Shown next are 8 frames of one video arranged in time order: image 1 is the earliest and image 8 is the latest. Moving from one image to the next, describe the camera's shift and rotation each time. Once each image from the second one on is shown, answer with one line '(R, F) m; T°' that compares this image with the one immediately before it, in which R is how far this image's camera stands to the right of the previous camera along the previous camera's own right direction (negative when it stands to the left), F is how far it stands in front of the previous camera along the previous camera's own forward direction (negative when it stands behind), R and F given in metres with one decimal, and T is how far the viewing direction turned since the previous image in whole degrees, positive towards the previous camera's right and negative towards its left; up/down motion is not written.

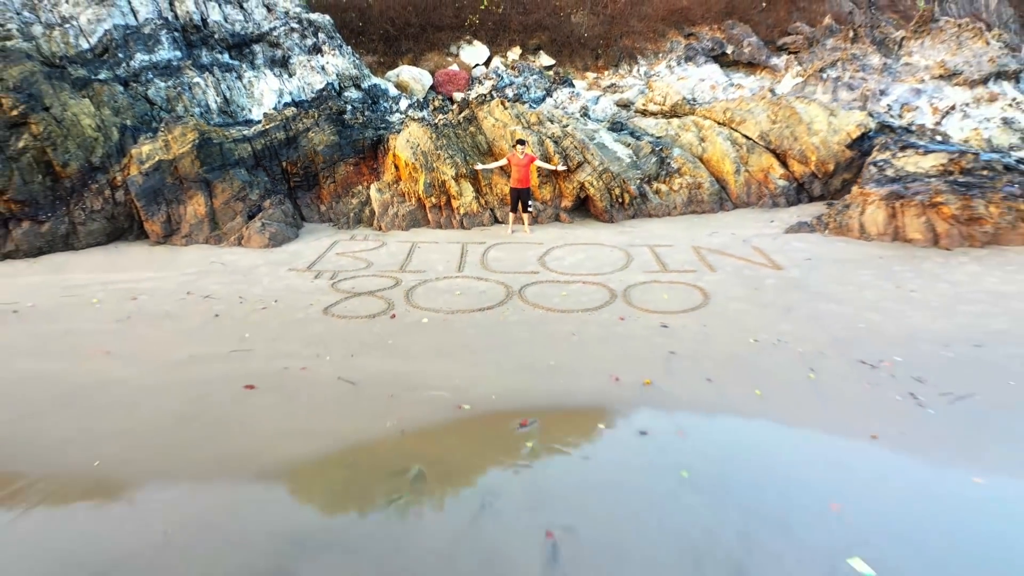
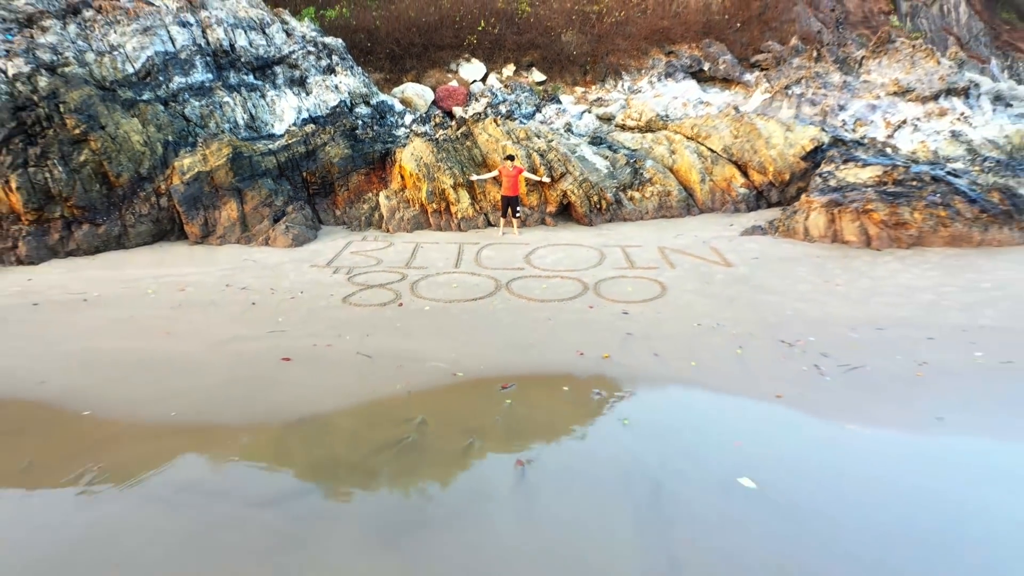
(+0.1, -0.7) m; 0°
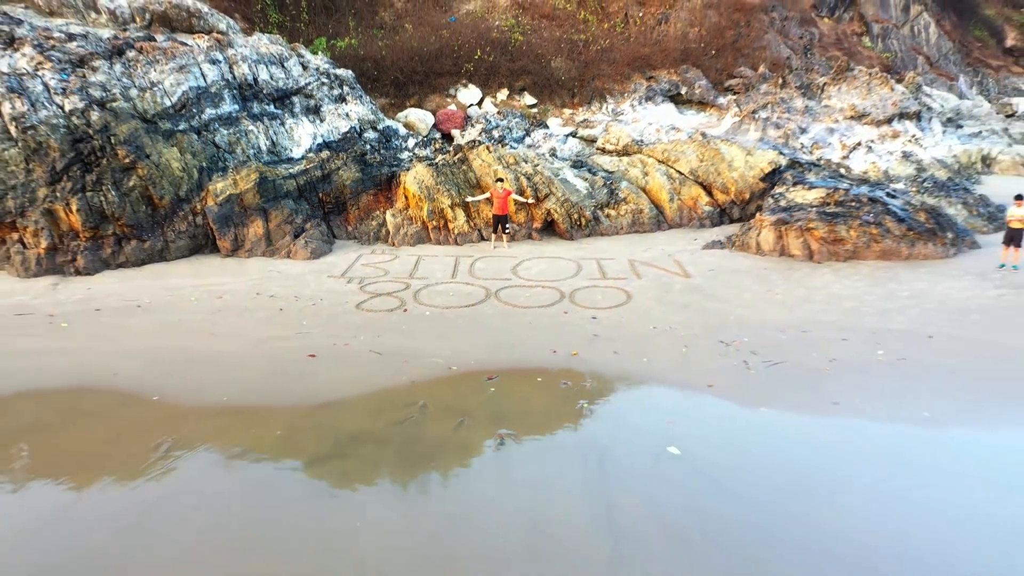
(+0.1, -0.8) m; 0°
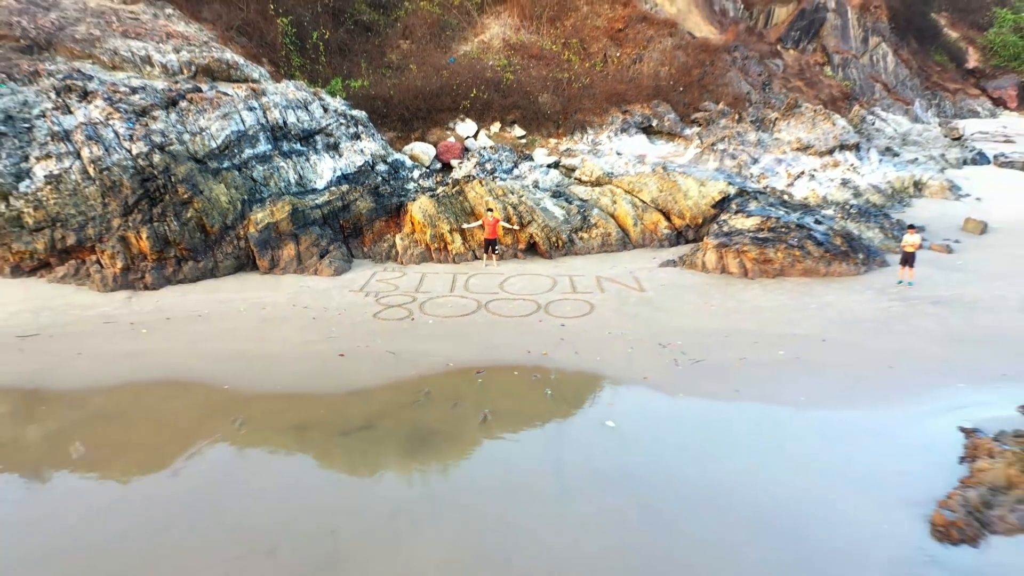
(+0.1, -1.3) m; 0°
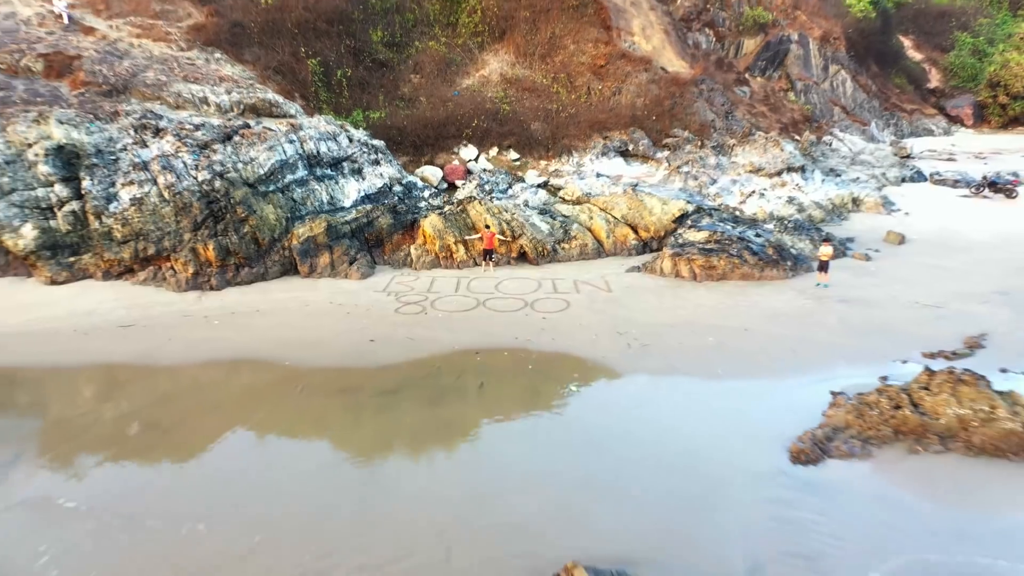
(+0.1, -1.8) m; 0°
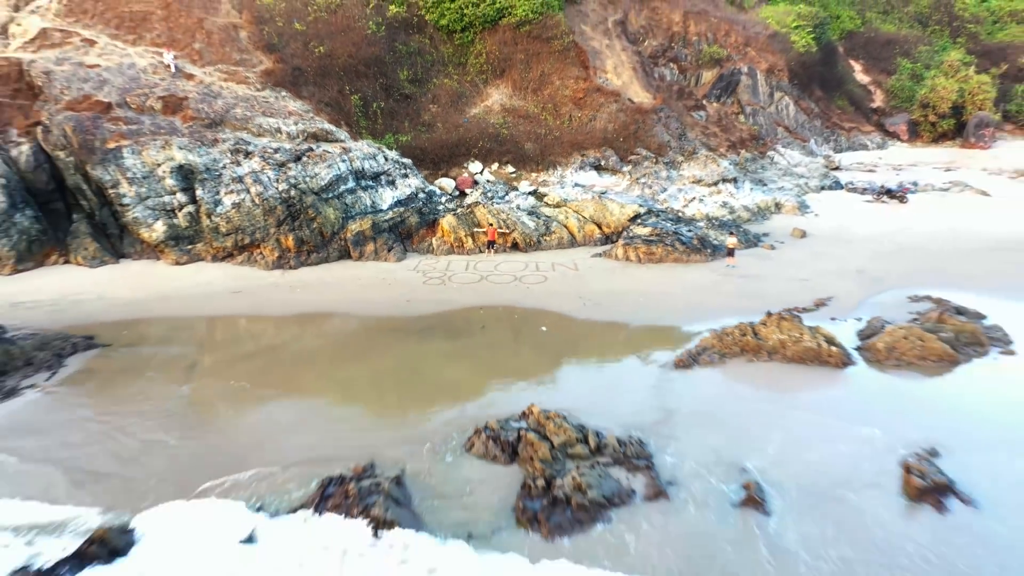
(+0.2, -3.5) m; -1°
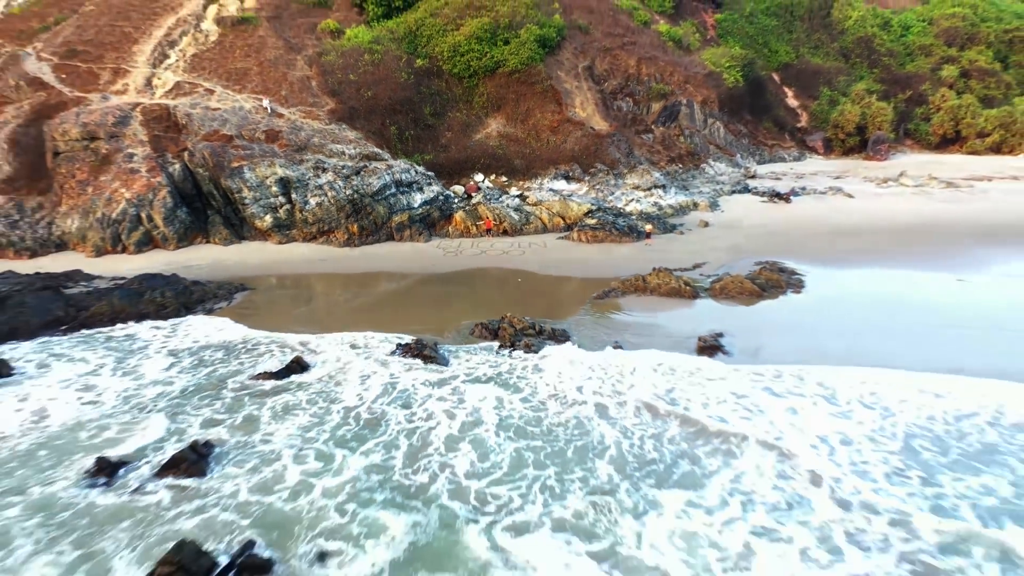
(+0.4, -6.2) m; -1°
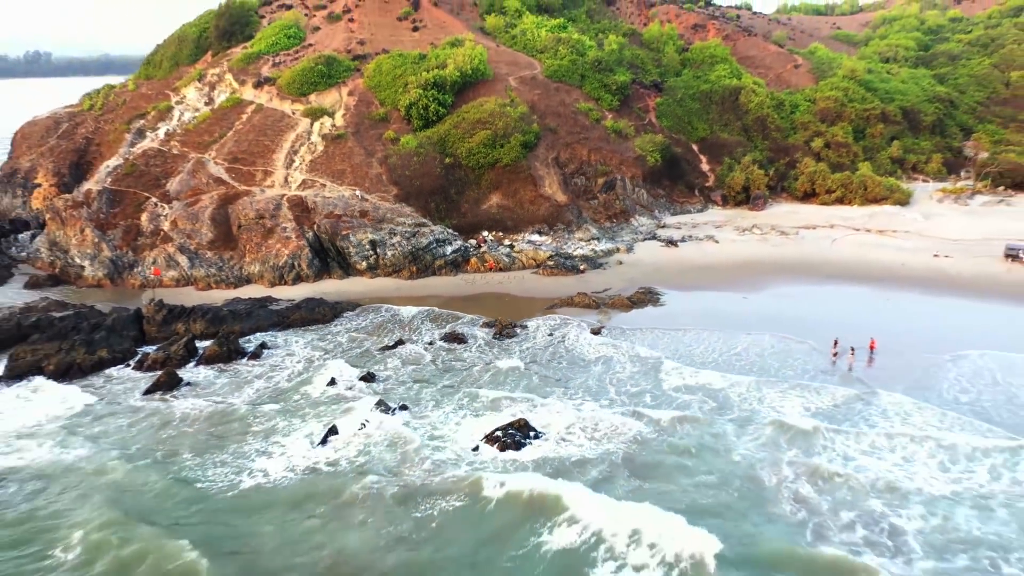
(+0.8, -13.8) m; -1°
